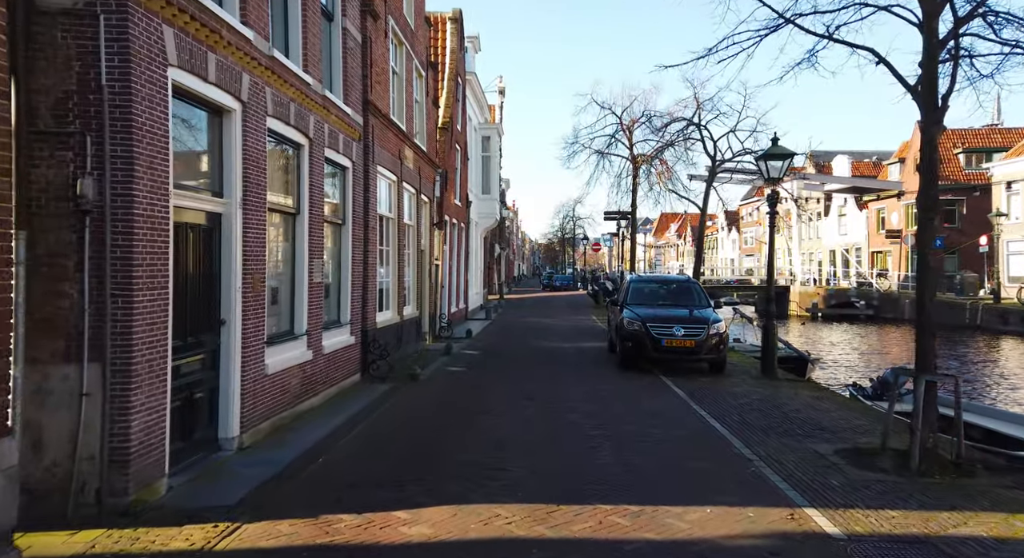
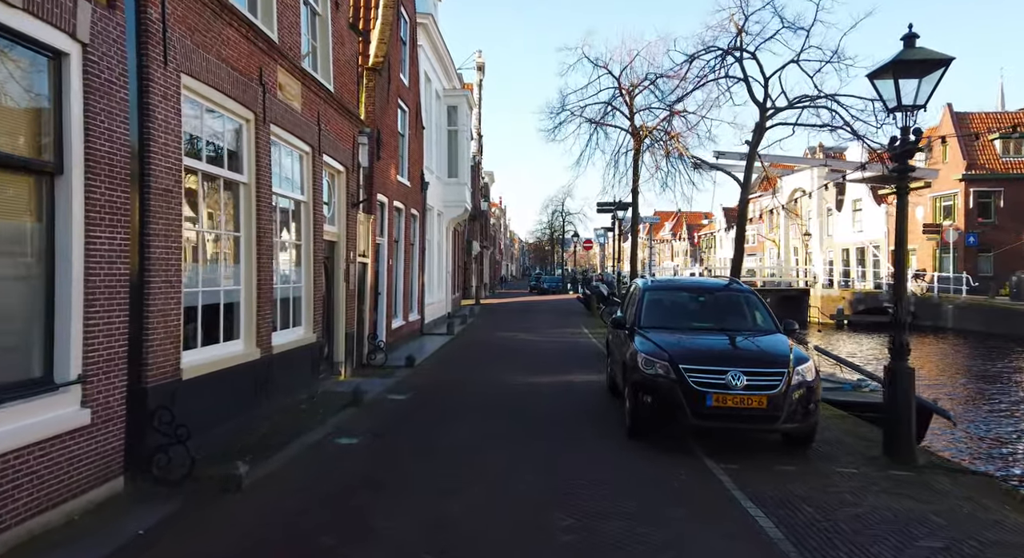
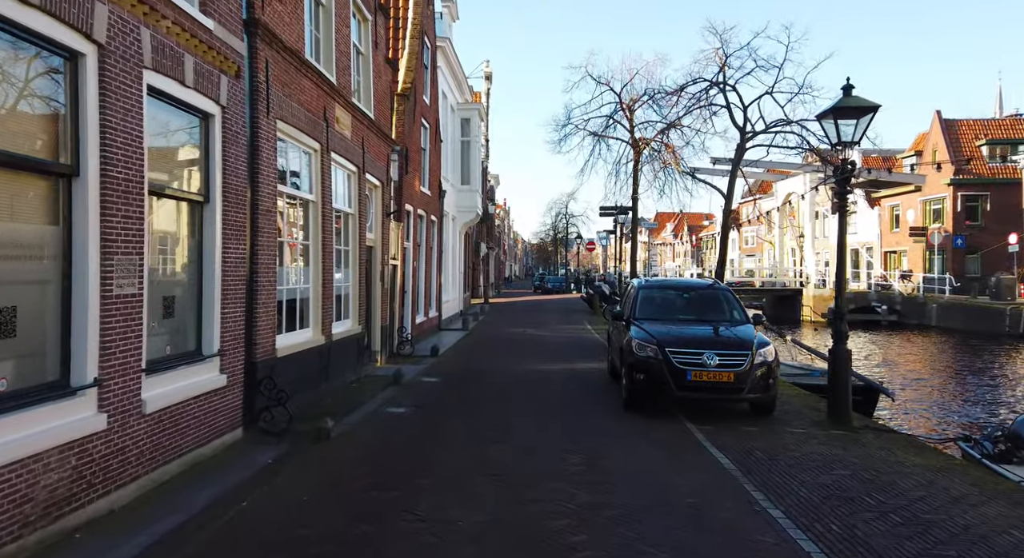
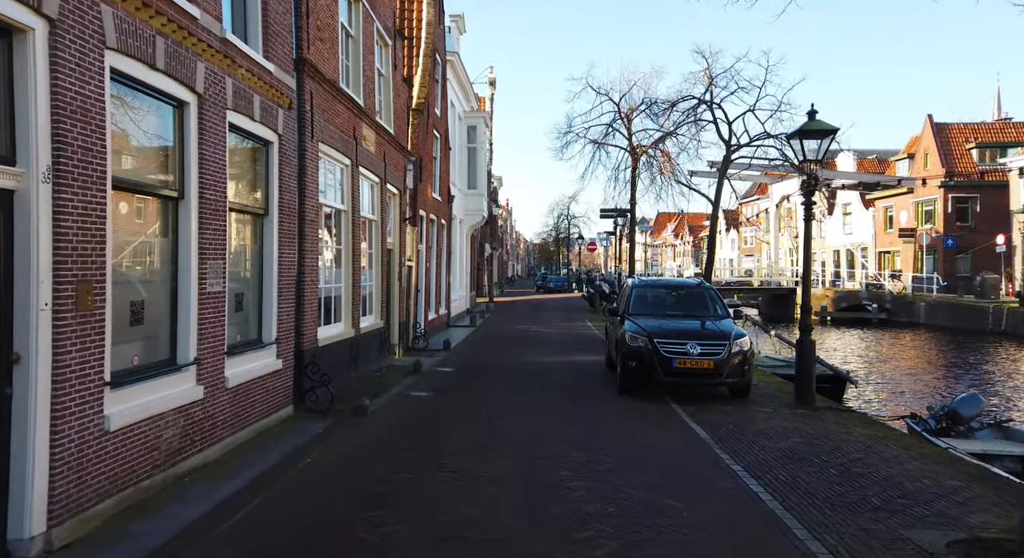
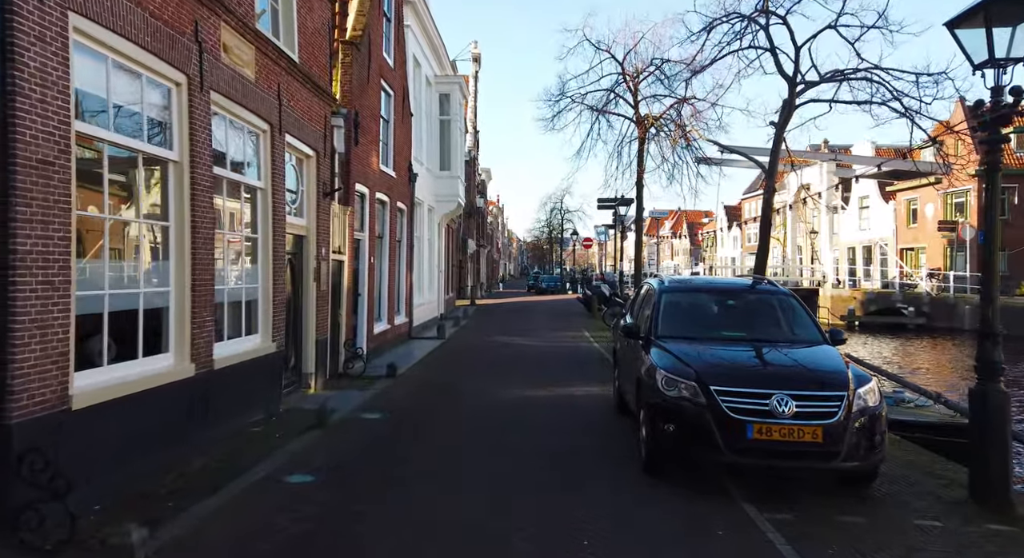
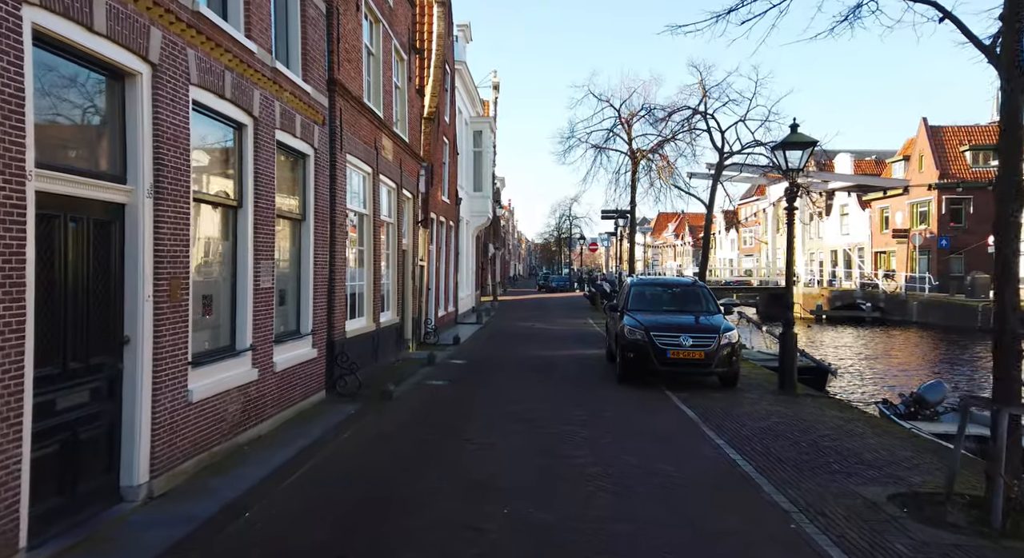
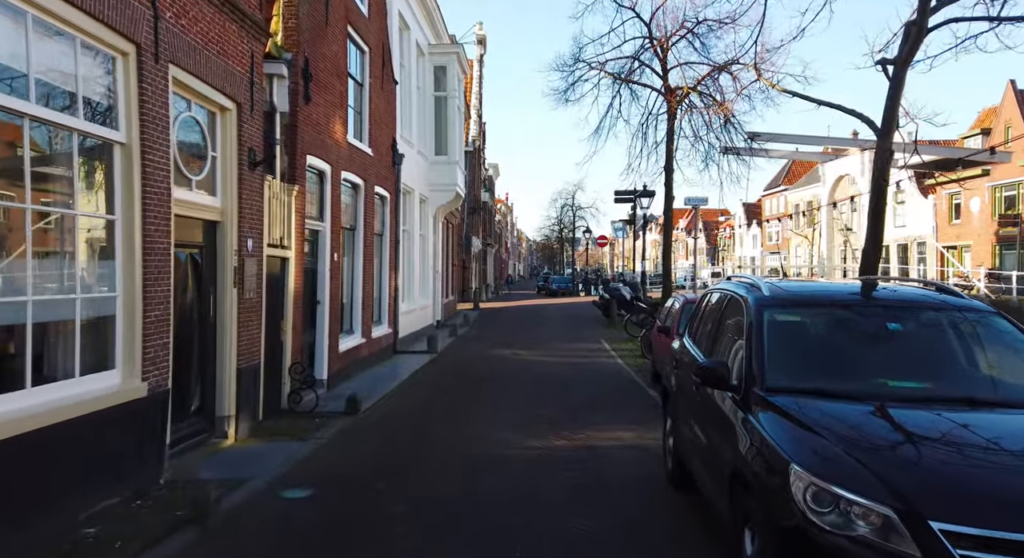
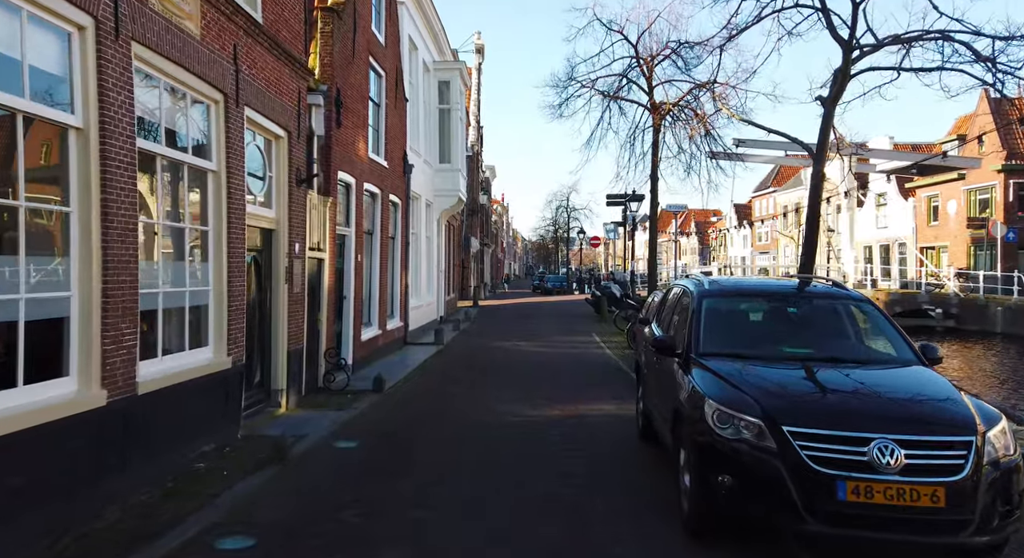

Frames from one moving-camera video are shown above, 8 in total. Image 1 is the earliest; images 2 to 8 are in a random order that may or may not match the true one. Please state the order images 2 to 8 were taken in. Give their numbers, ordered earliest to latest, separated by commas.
6, 4, 3, 2, 5, 8, 7
